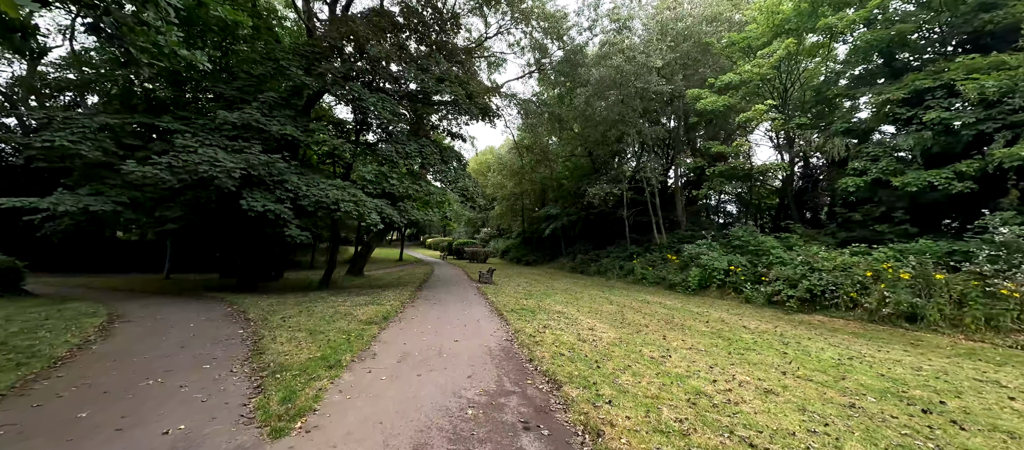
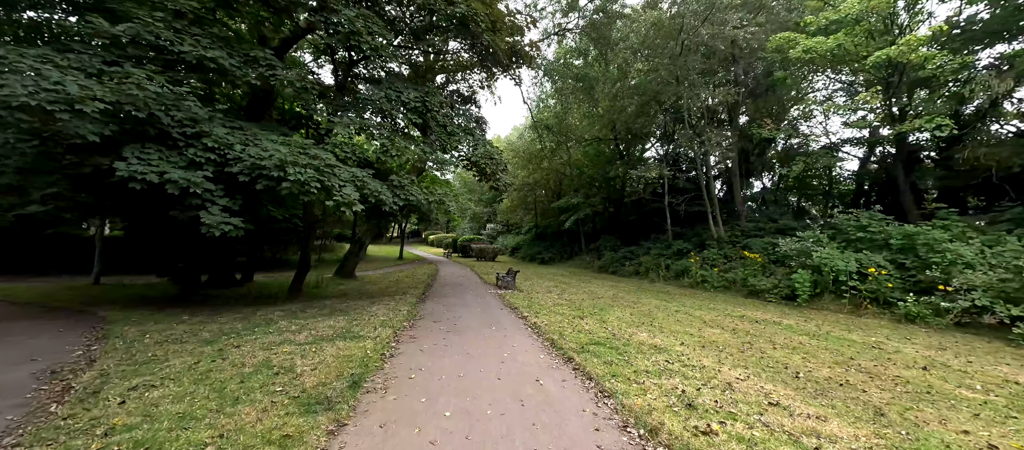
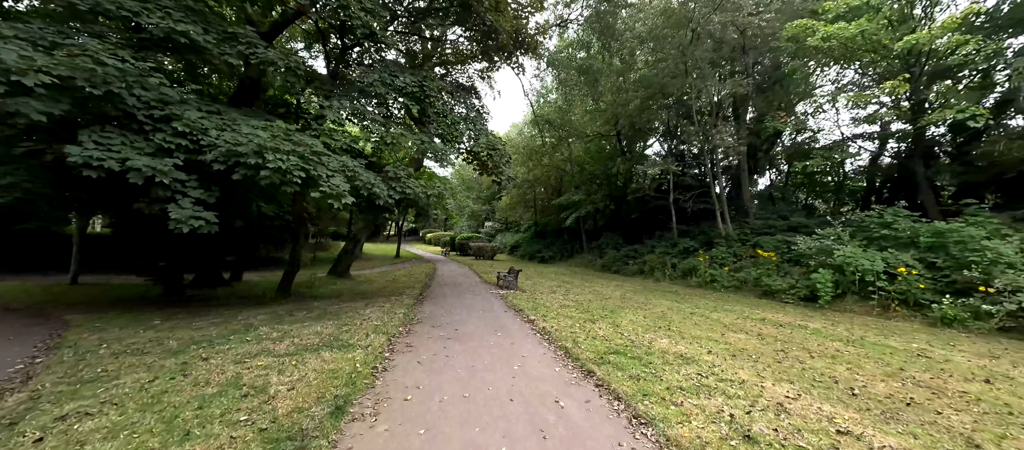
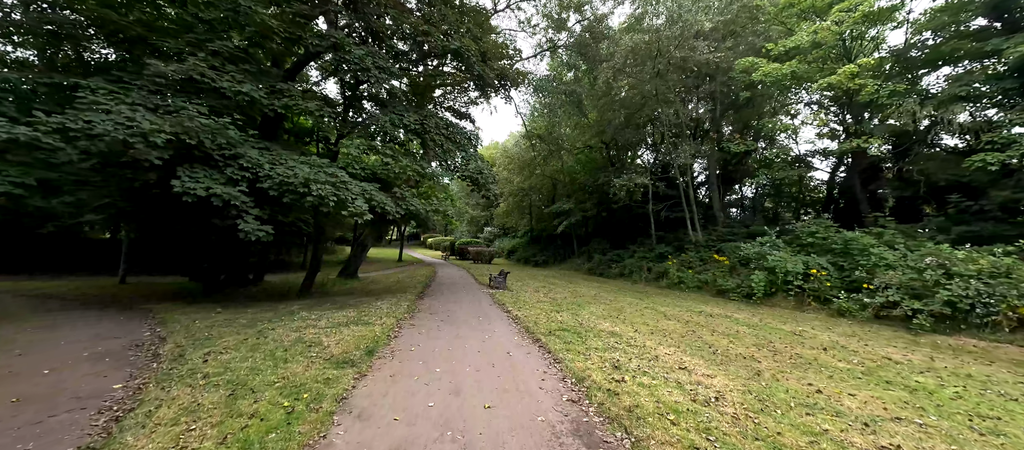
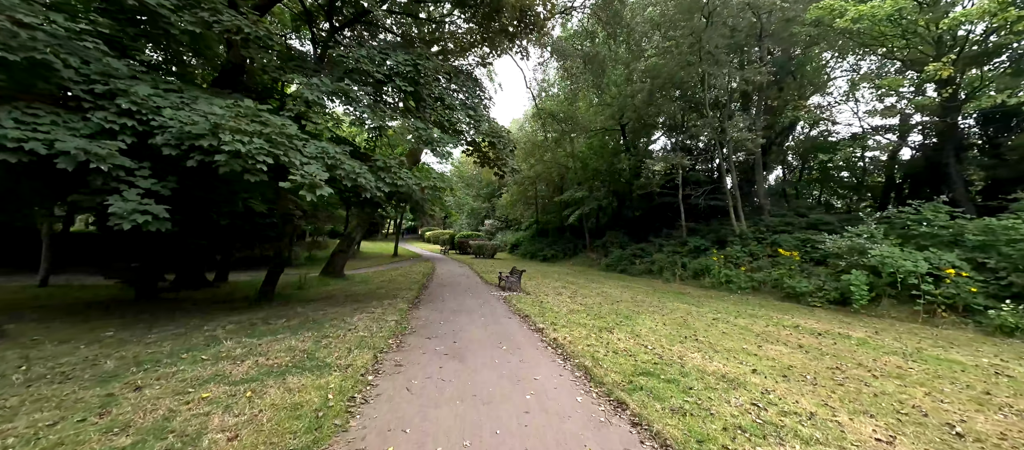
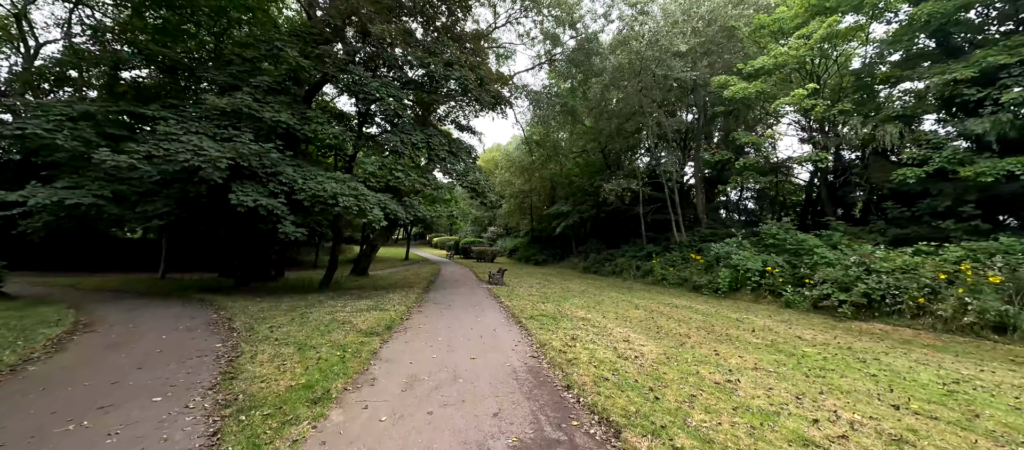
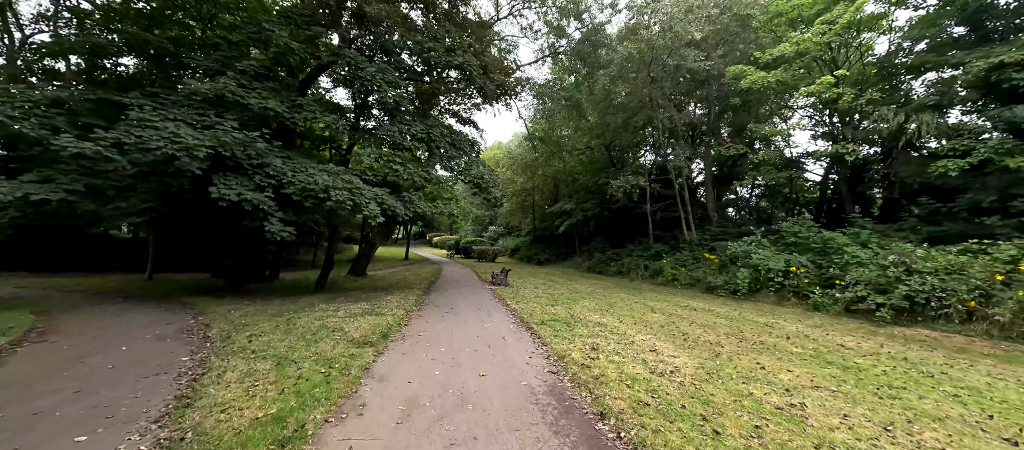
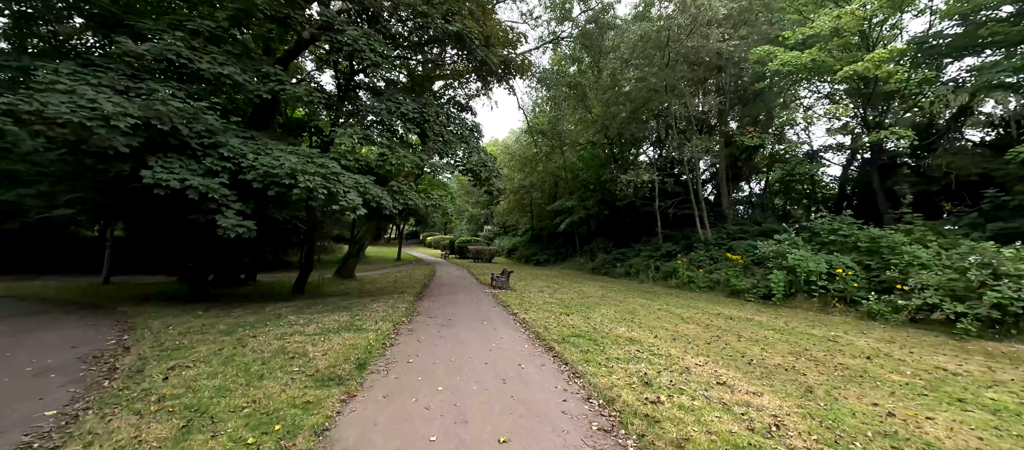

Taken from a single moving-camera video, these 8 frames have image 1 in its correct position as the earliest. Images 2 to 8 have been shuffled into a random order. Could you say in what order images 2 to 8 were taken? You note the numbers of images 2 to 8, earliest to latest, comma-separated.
6, 7, 4, 8, 2, 3, 5
